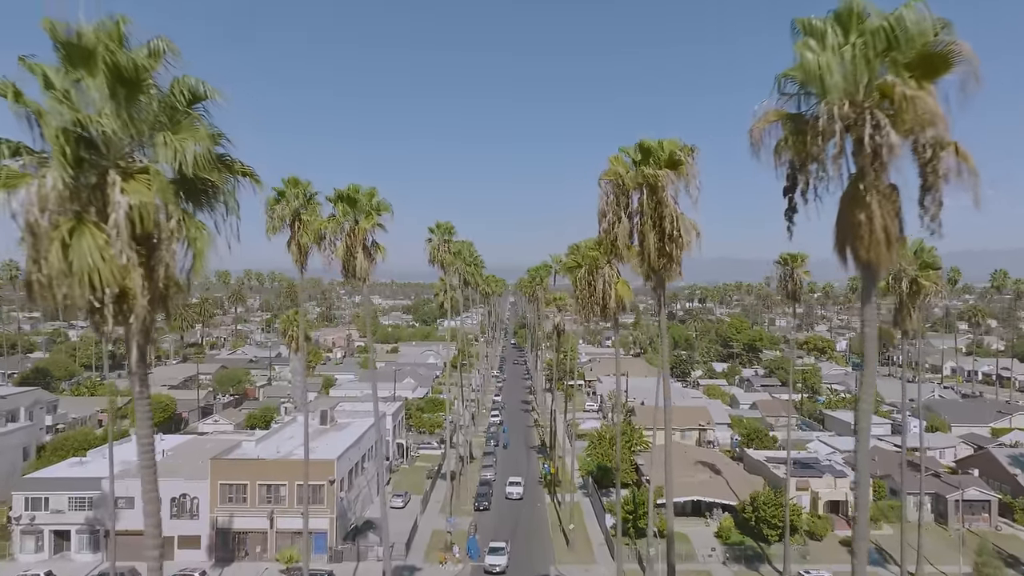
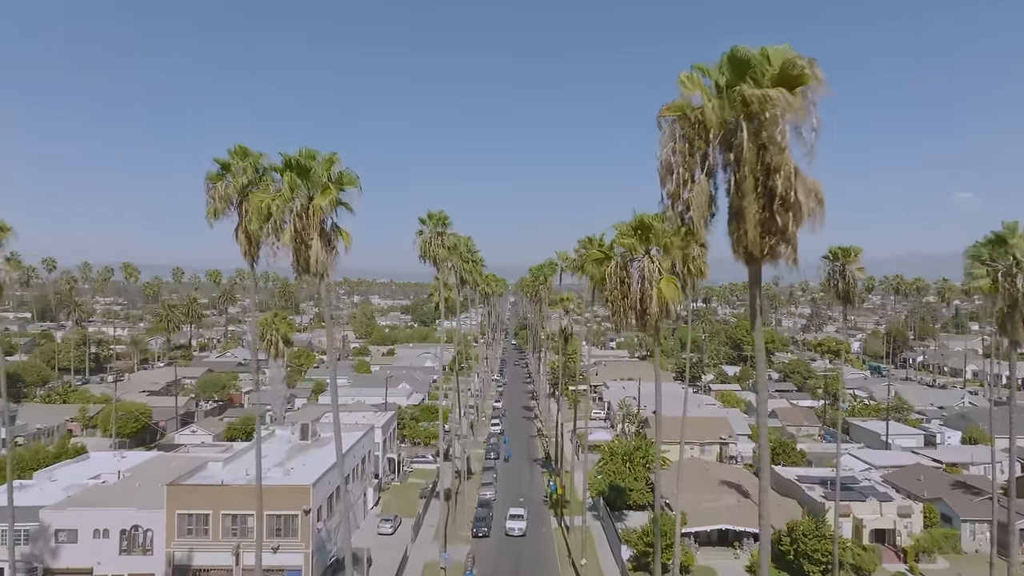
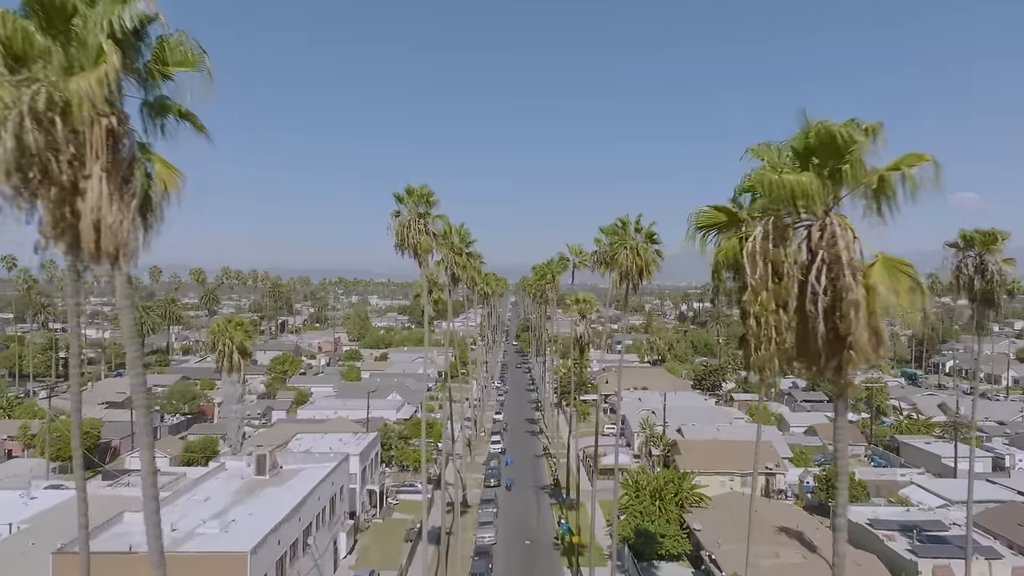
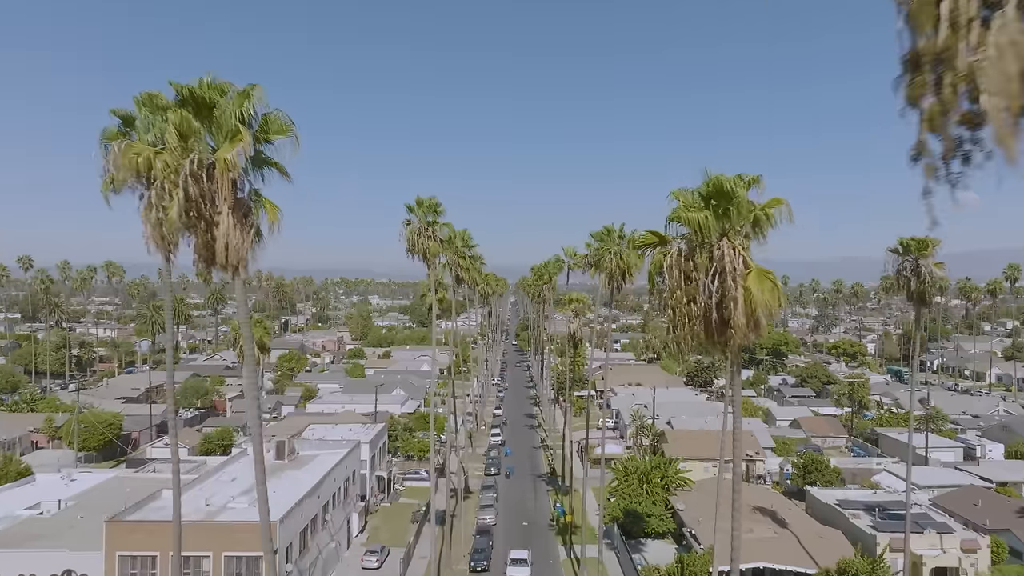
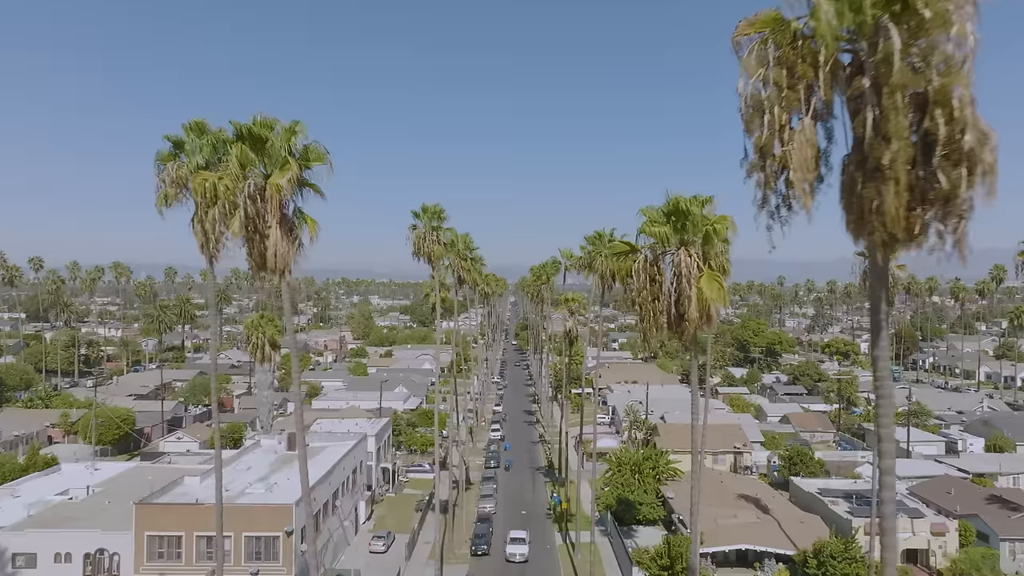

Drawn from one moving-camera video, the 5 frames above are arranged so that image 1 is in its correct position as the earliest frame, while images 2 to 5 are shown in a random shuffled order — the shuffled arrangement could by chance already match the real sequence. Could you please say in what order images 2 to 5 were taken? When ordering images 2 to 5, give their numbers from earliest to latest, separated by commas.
2, 5, 4, 3
